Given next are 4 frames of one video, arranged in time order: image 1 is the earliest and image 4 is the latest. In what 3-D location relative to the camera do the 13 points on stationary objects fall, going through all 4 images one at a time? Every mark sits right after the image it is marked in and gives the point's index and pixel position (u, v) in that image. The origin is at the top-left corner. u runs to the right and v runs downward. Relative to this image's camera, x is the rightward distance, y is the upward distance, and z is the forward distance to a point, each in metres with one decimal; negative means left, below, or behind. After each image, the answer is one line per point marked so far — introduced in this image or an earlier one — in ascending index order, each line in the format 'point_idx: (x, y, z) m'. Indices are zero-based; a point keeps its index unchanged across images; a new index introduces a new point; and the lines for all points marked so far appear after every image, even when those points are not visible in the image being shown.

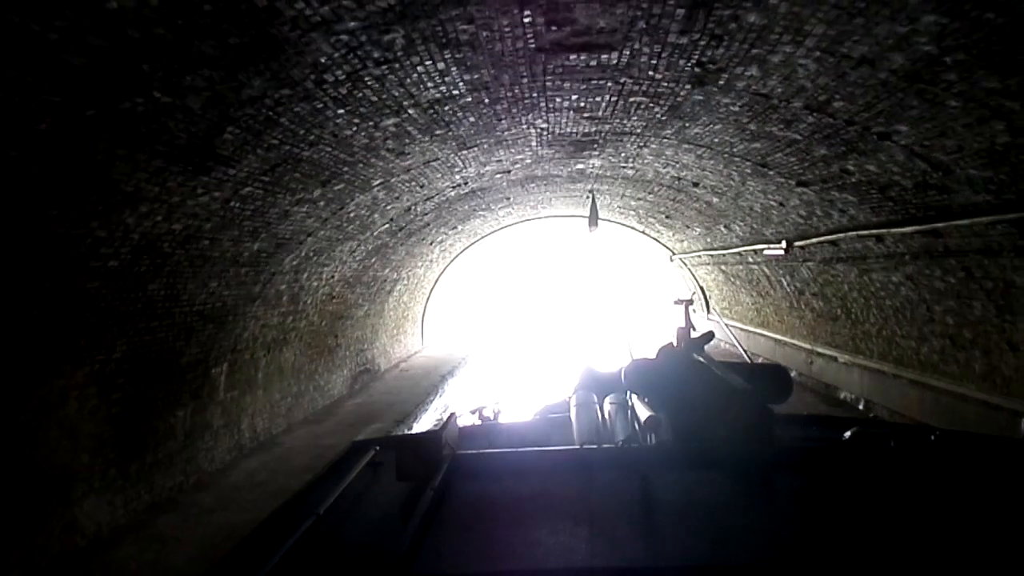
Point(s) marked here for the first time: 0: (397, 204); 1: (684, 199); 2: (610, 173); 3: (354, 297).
0: (-1.5, +1.1, +8.7) m
1: (+2.7, +1.4, +10.8) m
2: (+1.4, +1.7, +10.0) m
3: (-2.6, -0.1, +11.4) m
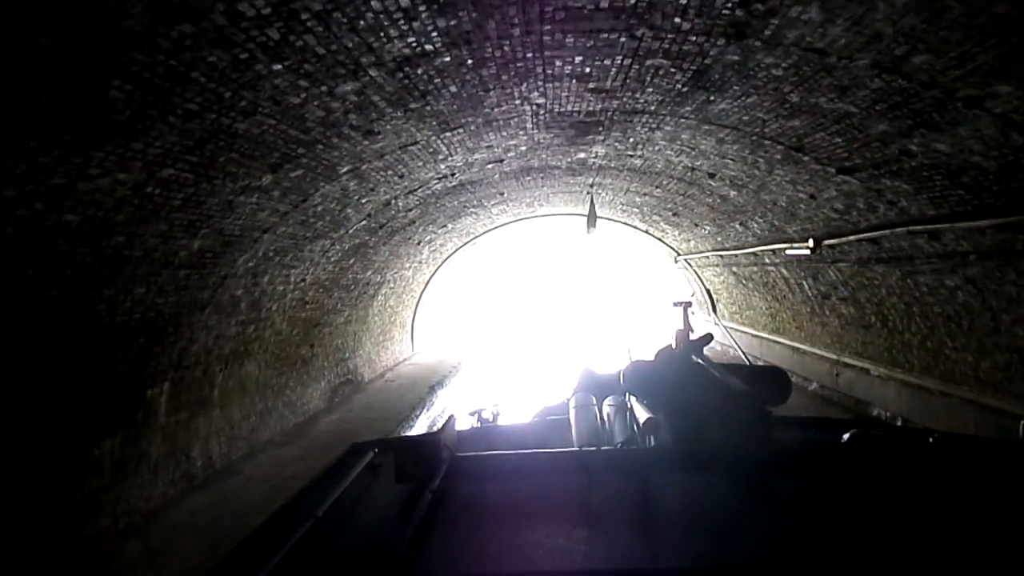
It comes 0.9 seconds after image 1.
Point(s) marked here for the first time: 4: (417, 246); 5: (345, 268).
0: (-1.5, +1.0, +7.7) m
1: (+2.6, +1.4, +9.8) m
2: (+1.3, +1.6, +9.0) m
3: (-2.7, -0.2, +10.4) m
4: (-1.8, +0.8, +13.0) m
5: (-2.4, +0.3, +9.9) m
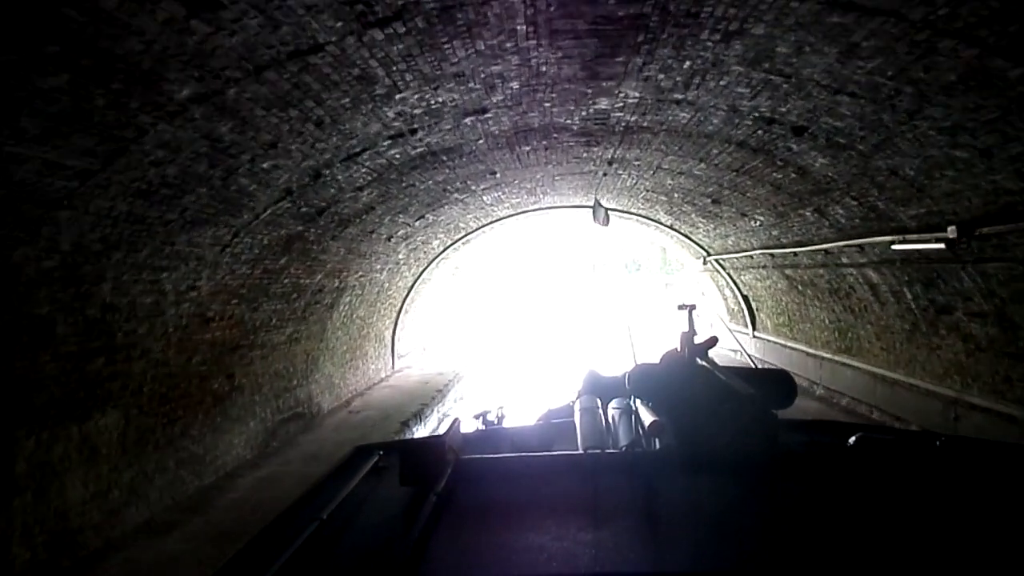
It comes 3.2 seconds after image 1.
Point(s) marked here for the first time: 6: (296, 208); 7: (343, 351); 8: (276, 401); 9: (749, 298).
0: (-1.6, +0.9, +5.0) m
1: (+2.5, +1.3, +7.1) m
2: (+1.2, +1.5, +6.2) m
3: (-2.8, -0.3, +7.7) m
4: (-1.9, +0.7, +10.3) m
5: (-2.5, +0.2, +7.2) m
6: (-2.0, +0.7, +6.2) m
7: (-2.9, -1.1, +11.7) m
8: (-3.0, -1.5, +8.8) m
9: (+4.9, -0.2, +14.1) m
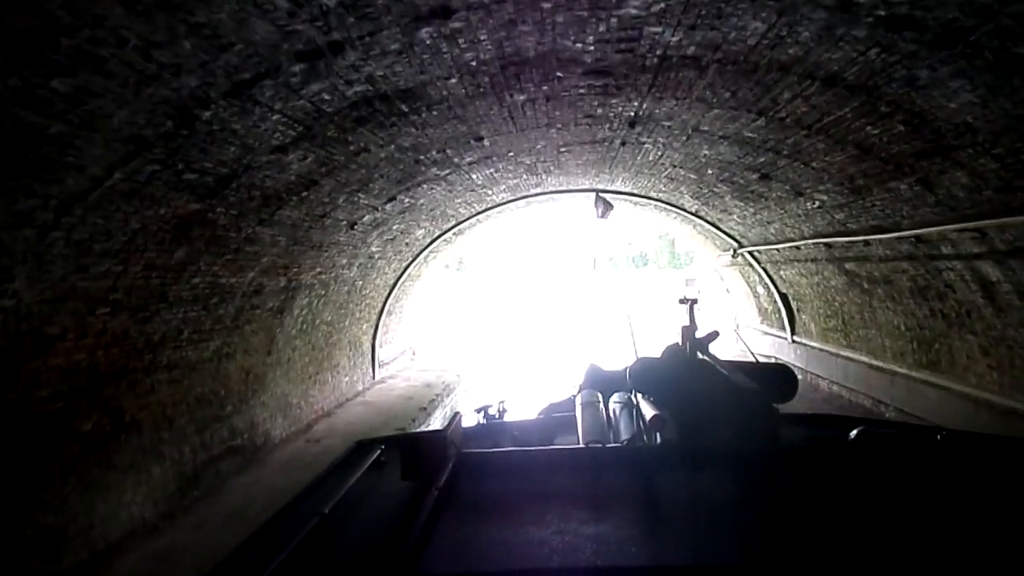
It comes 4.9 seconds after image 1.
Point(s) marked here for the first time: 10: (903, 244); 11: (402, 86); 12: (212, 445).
0: (-1.8, +0.9, +2.9) m
1: (+2.5, +1.3, +5.0) m
2: (+1.1, +1.5, +4.2) m
3: (-2.9, -0.3, +5.6) m
4: (-2.0, +0.7, +8.3) m
5: (-2.6, +0.2, +5.2) m
6: (-2.1, +0.7, +4.2) m
7: (-2.9, -1.1, +9.6) m
8: (-3.1, -1.5, +6.8) m
9: (+4.9, -0.1, +12.1) m
10: (+3.9, +0.4, +6.8) m
11: (-0.7, +1.4, +4.6) m
12: (-3.1, -1.6, +7.1) m
